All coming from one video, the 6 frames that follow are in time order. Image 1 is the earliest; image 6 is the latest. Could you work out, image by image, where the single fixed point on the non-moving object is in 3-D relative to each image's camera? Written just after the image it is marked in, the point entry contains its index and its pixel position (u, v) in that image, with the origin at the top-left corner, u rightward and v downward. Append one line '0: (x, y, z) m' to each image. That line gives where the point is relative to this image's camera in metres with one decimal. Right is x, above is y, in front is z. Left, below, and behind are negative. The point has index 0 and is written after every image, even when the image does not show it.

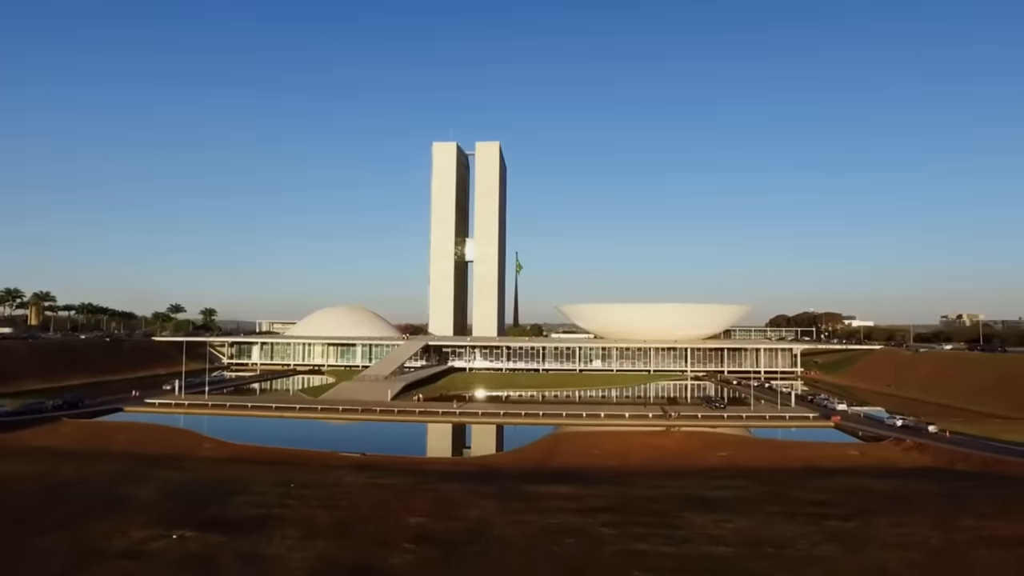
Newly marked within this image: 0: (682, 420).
0: (+5.2, -4.0, +19.4) m
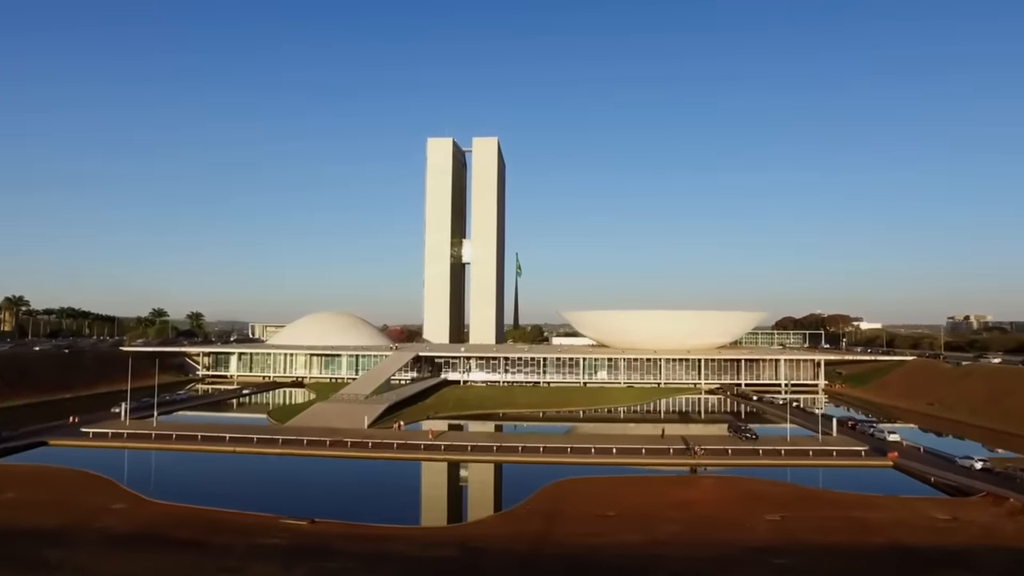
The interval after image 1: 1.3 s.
0: (+5.0, -4.3, +16.3) m
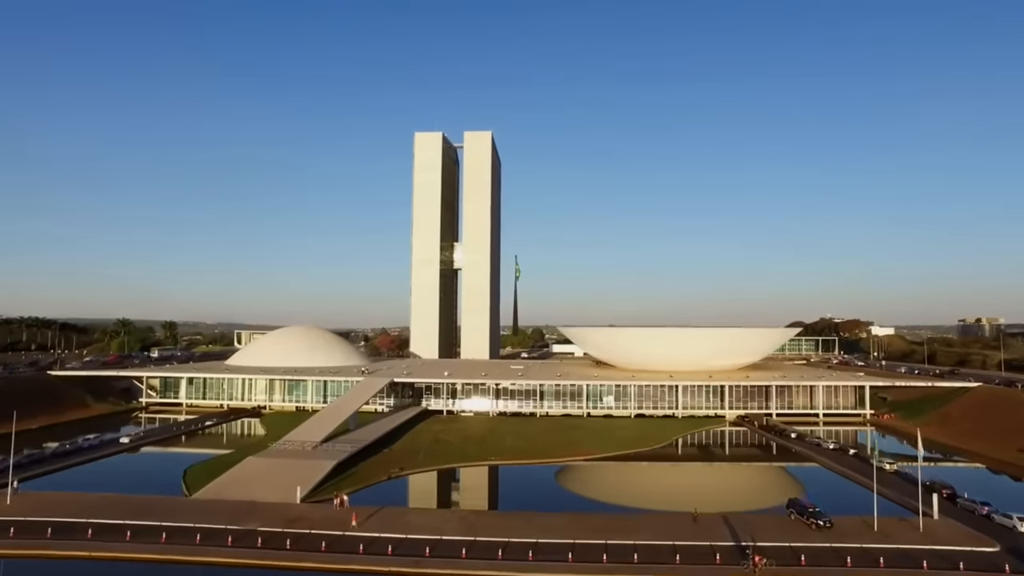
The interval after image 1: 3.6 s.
0: (+4.6, -4.9, +11.2) m
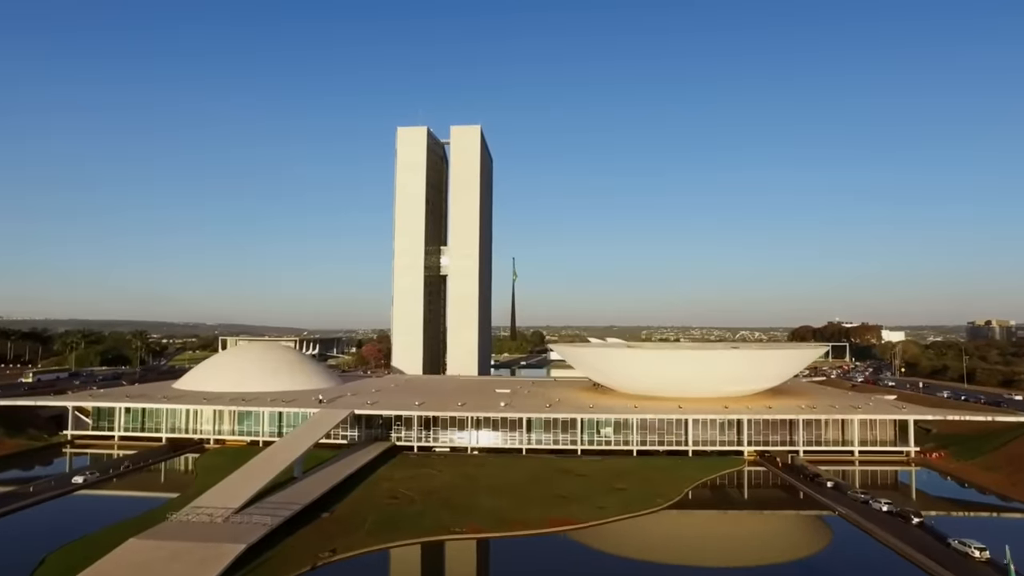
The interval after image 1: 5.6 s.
0: (+3.9, -5.5, +6.8) m
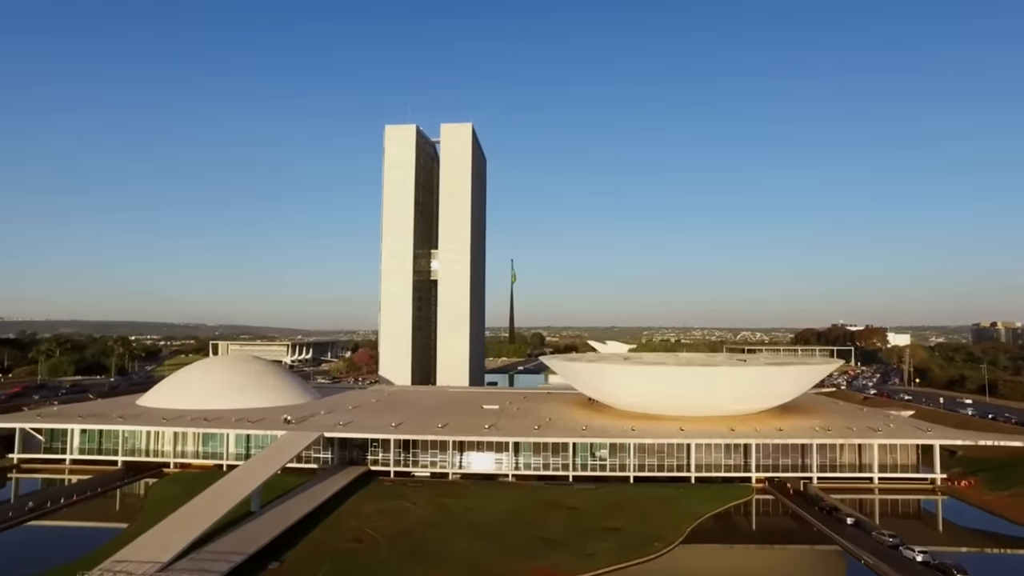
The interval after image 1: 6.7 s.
0: (+3.3, -5.9, +4.5) m
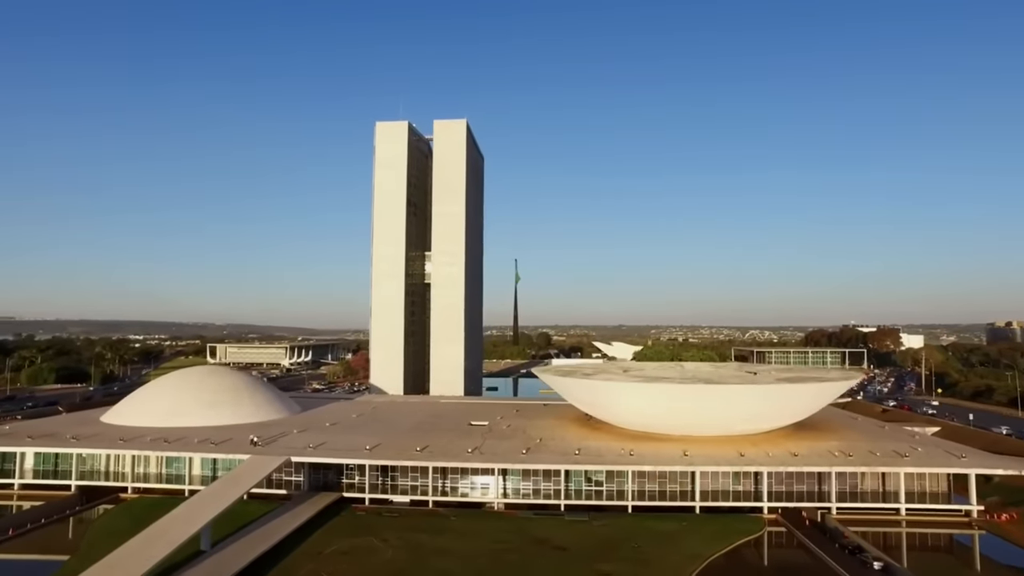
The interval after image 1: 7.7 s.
0: (+2.6, -6.2, +2.2) m
